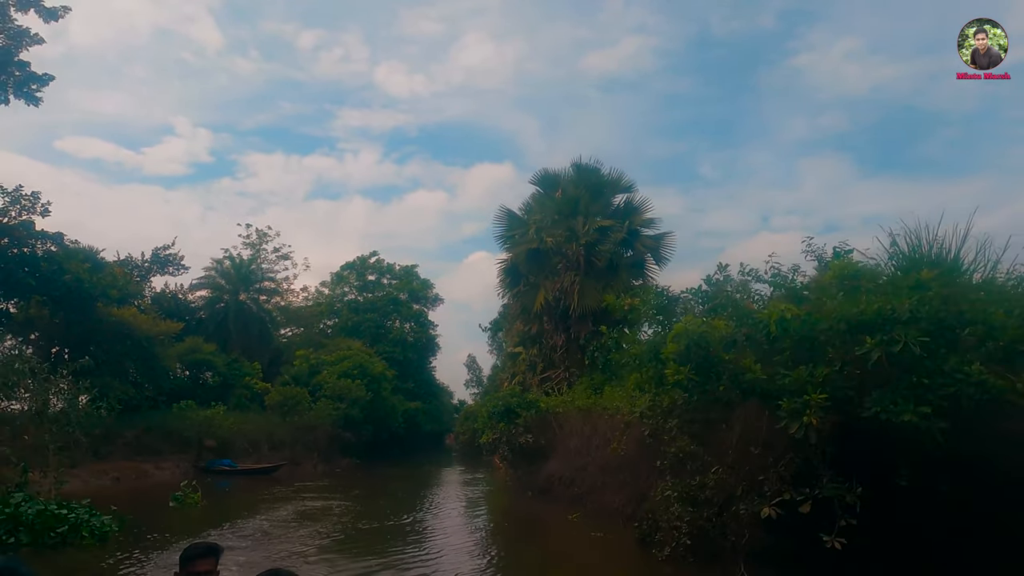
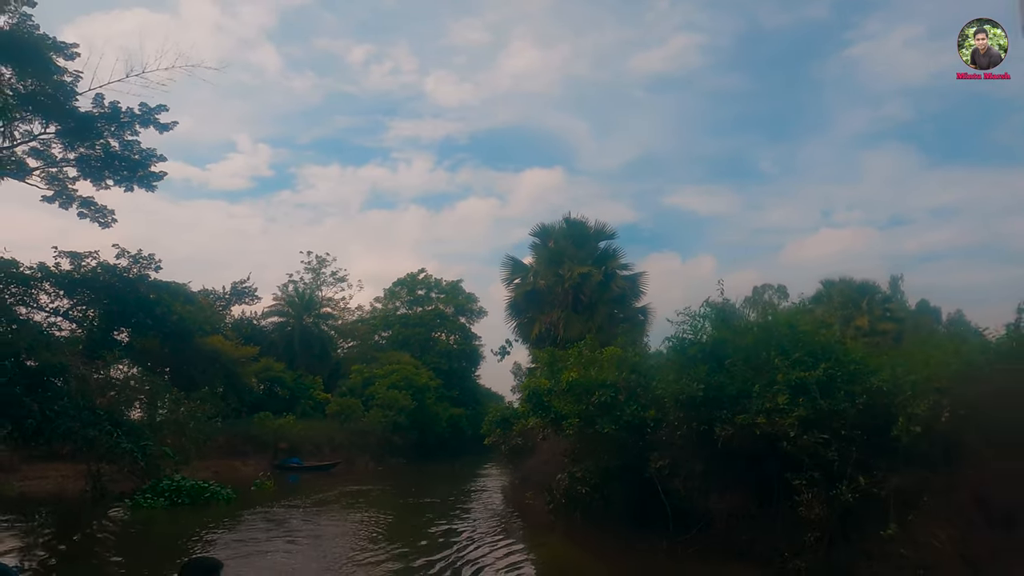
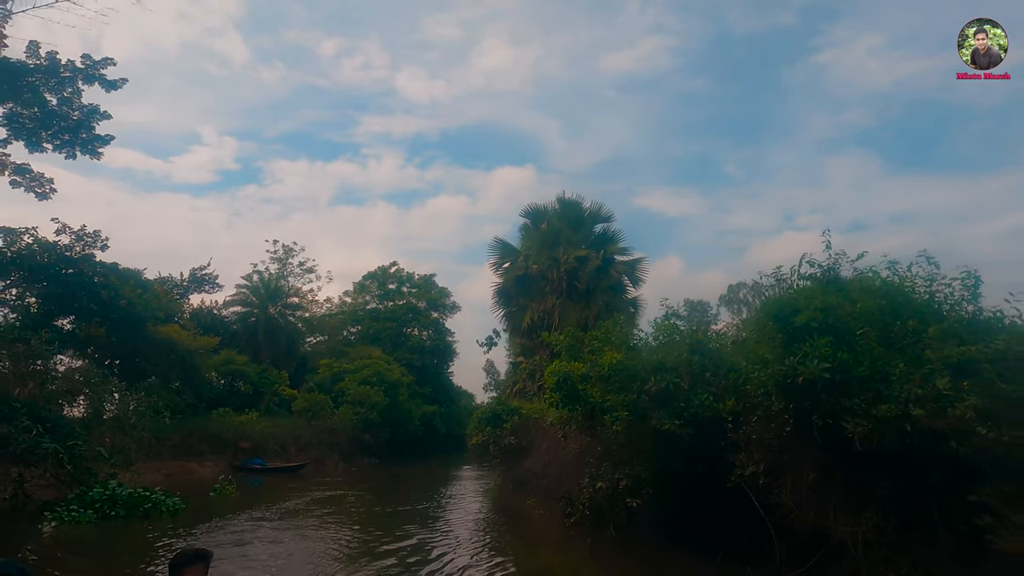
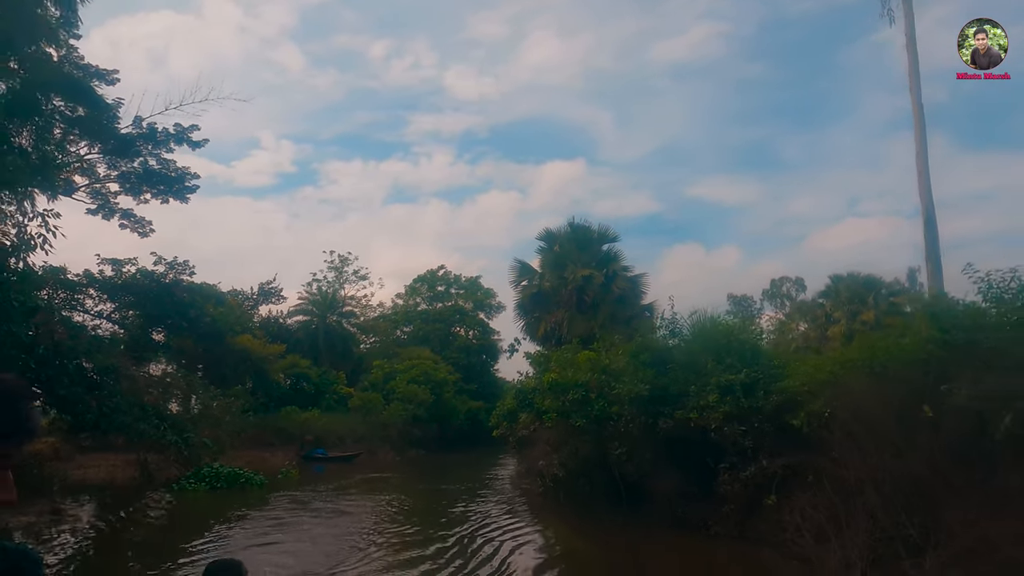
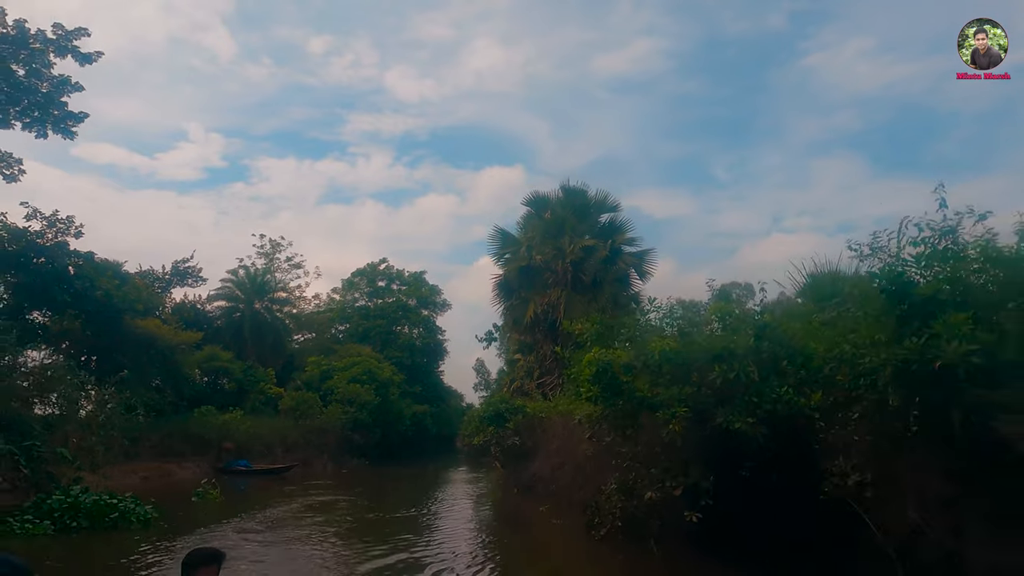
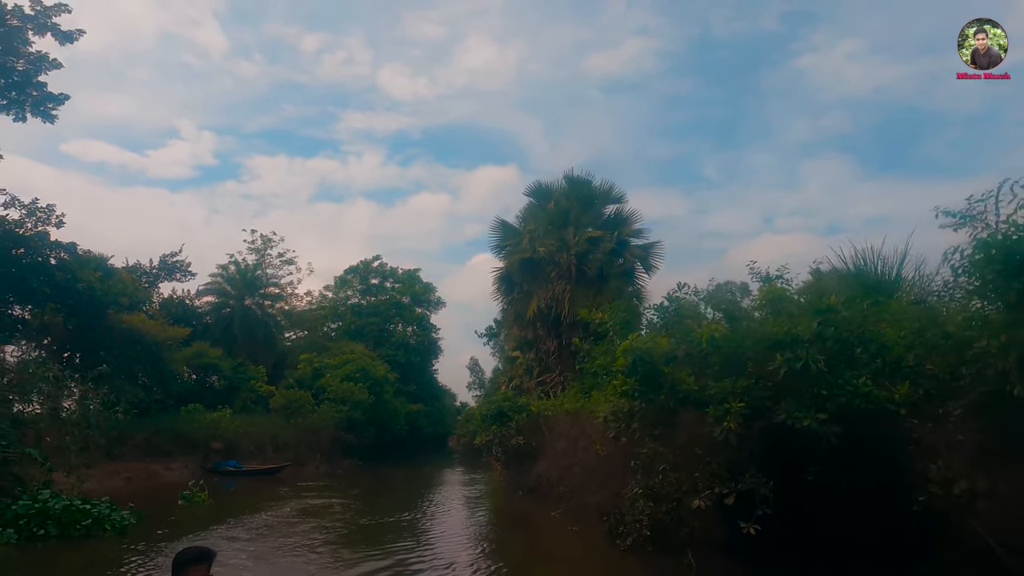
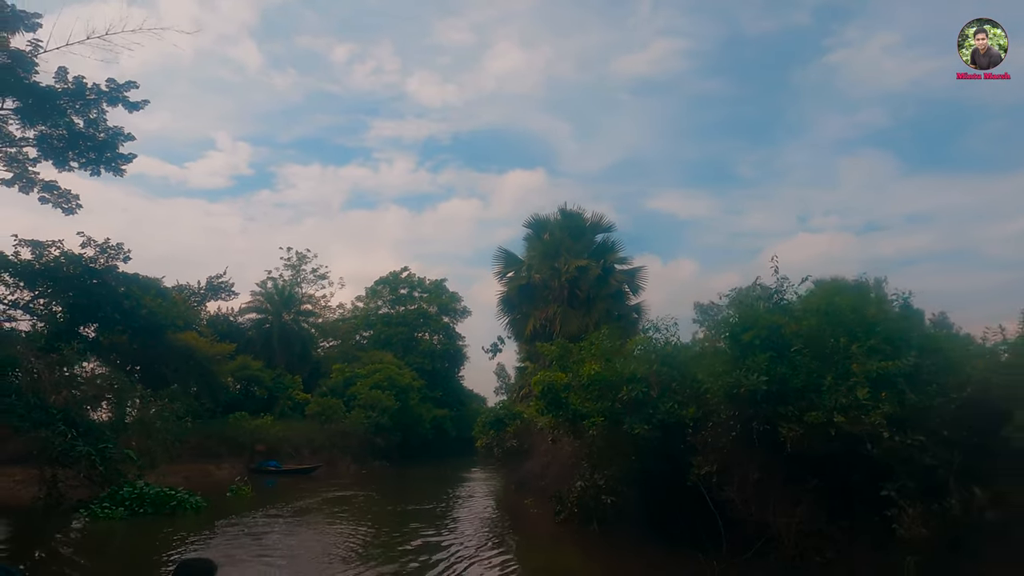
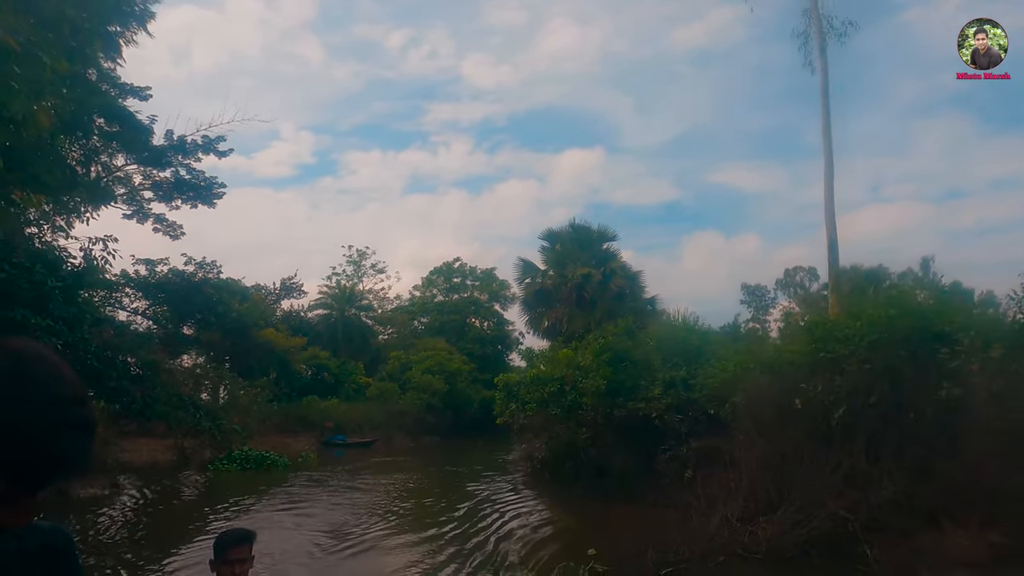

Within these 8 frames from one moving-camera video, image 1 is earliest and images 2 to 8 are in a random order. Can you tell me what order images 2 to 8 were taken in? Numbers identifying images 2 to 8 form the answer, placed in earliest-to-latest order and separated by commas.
6, 5, 3, 7, 2, 4, 8
